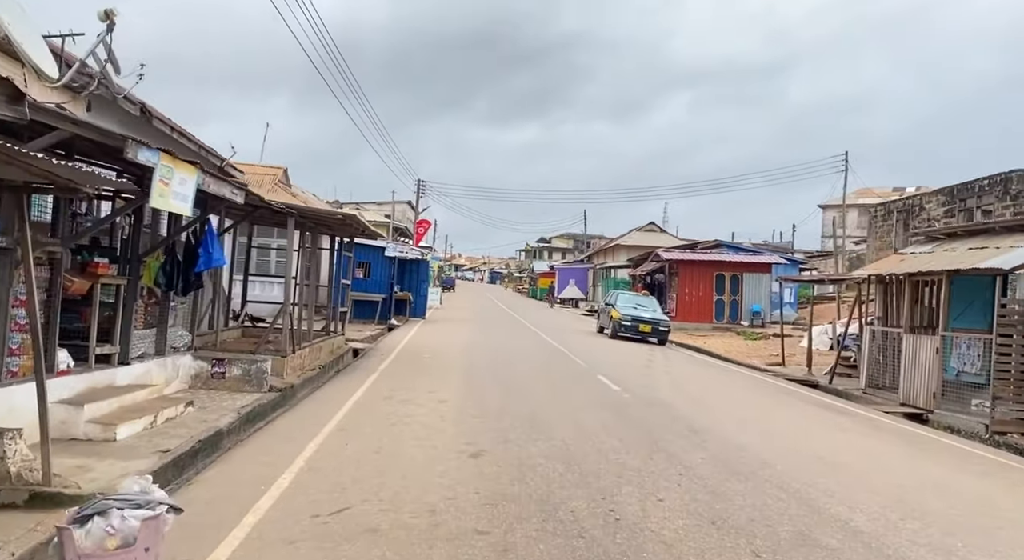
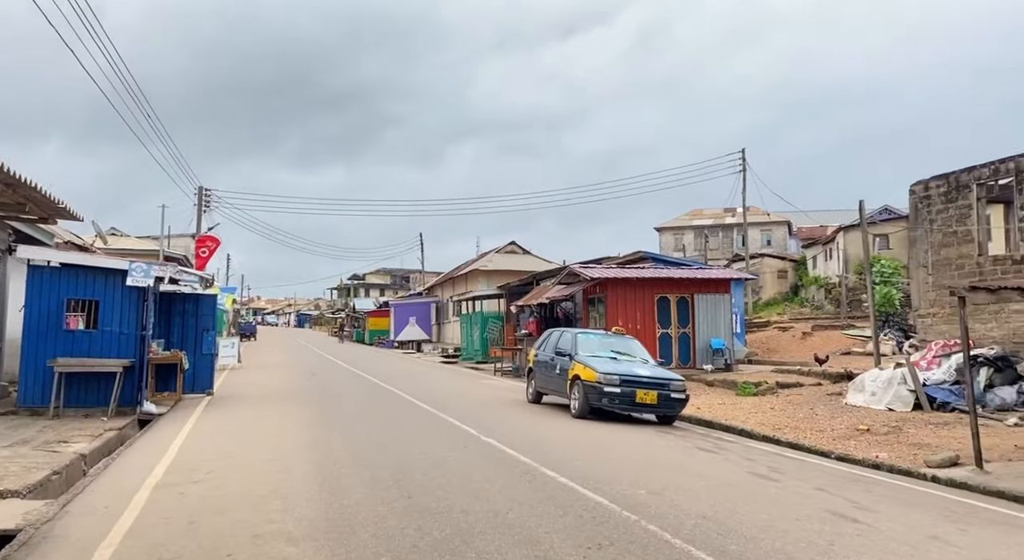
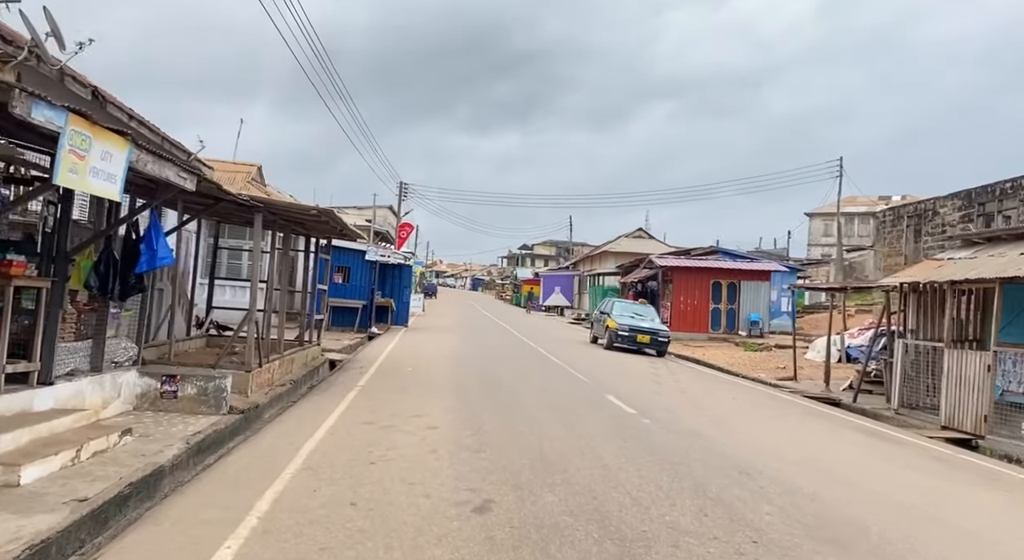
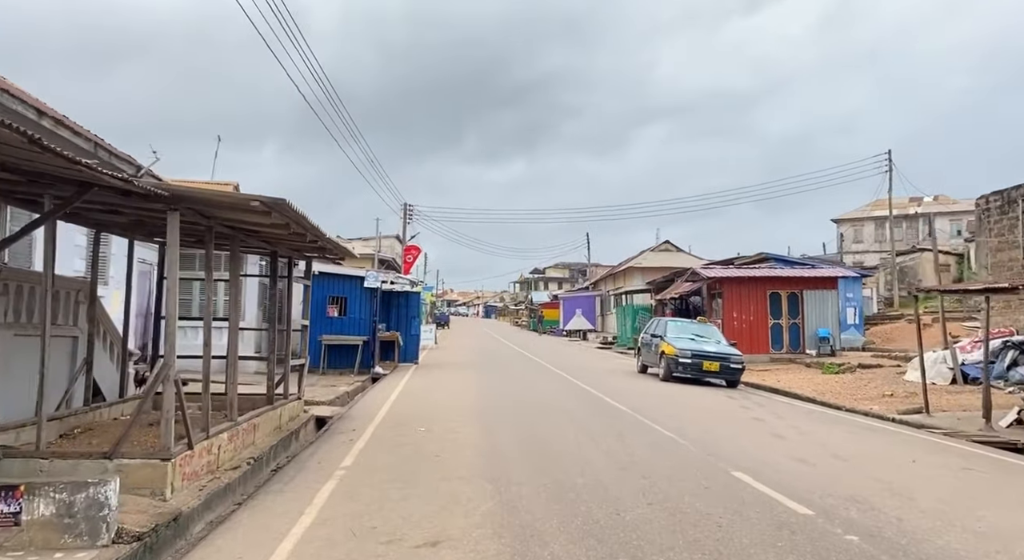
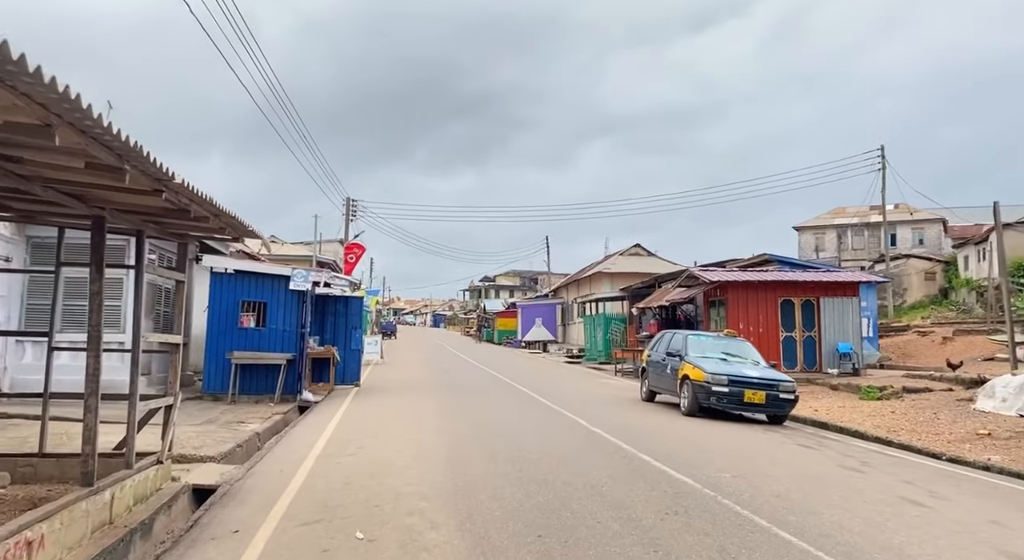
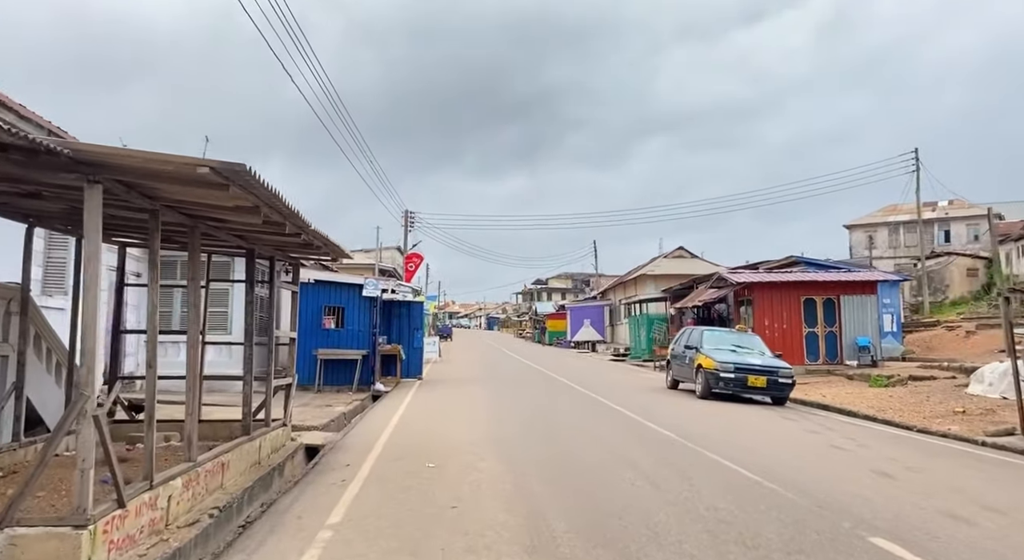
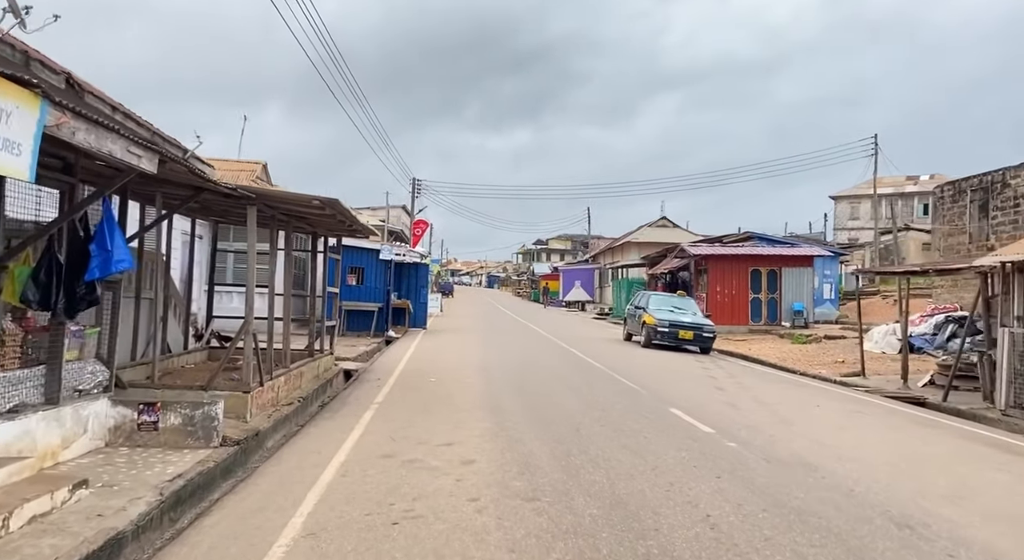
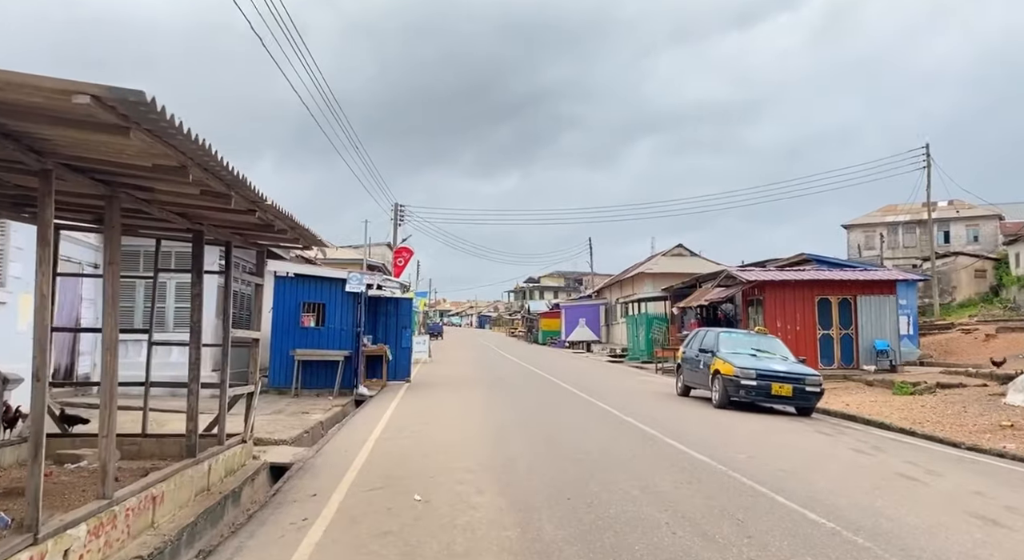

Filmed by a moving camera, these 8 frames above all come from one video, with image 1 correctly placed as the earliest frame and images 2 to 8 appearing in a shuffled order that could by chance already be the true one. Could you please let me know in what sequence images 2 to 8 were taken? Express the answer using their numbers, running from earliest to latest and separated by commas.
3, 7, 4, 6, 8, 5, 2
